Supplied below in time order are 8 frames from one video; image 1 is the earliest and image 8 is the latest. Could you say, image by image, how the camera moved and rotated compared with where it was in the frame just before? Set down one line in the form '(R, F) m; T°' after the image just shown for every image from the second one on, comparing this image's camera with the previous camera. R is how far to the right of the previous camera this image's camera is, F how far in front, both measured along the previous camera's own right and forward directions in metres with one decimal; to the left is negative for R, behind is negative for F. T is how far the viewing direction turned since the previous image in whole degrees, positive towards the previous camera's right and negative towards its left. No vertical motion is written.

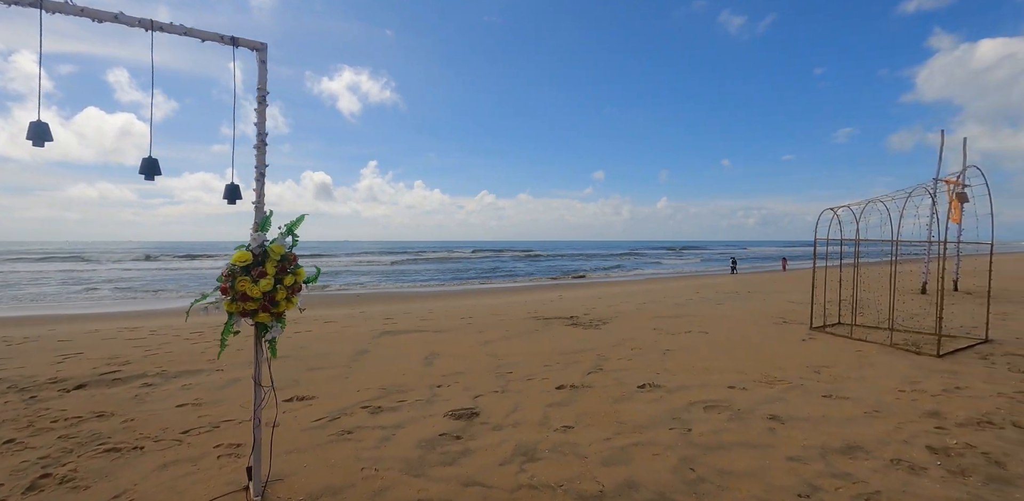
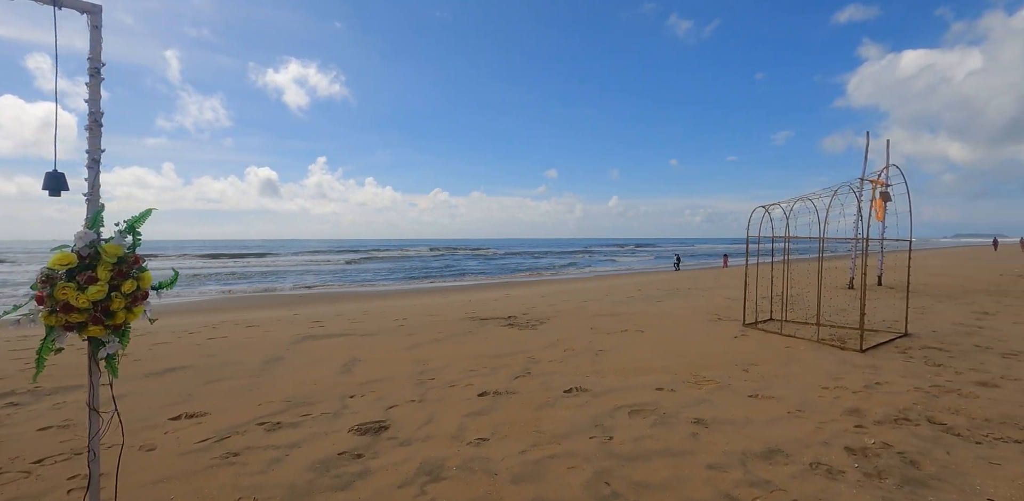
(+0.6, +0.5) m; +5°
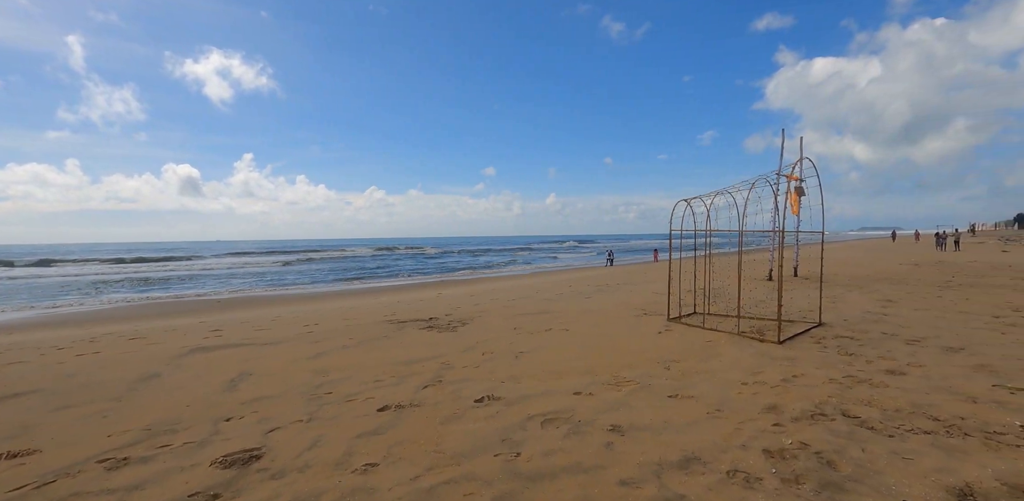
(+0.5, +0.6) m; +7°
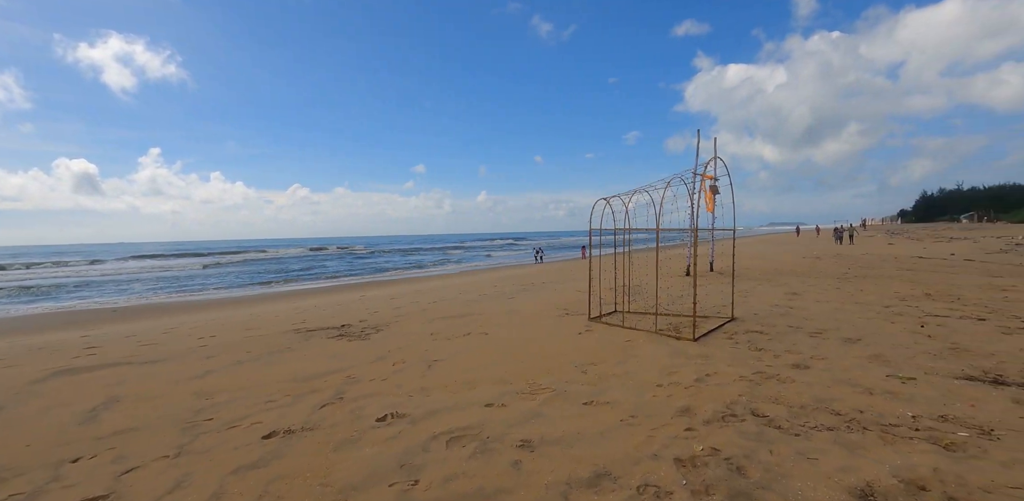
(+0.4, +0.4) m; +8°
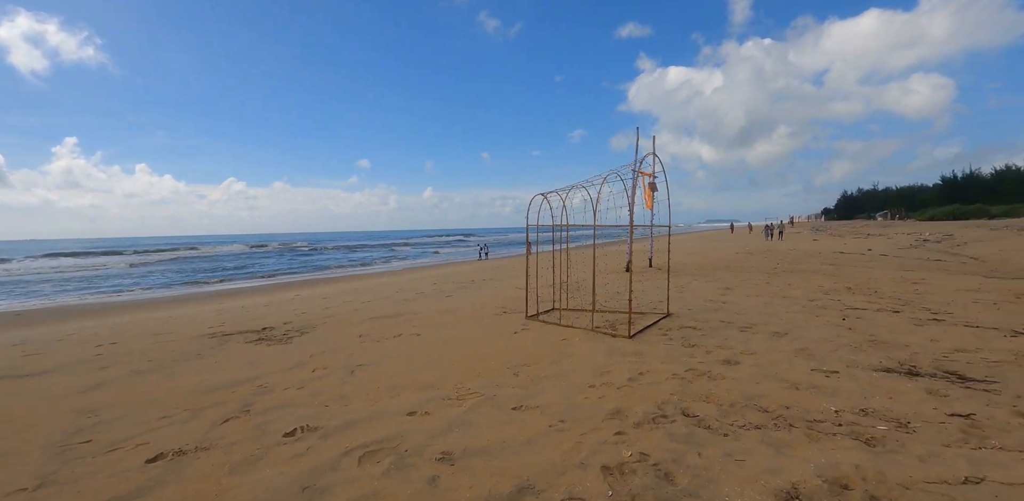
(+0.3, +0.3) m; +6°
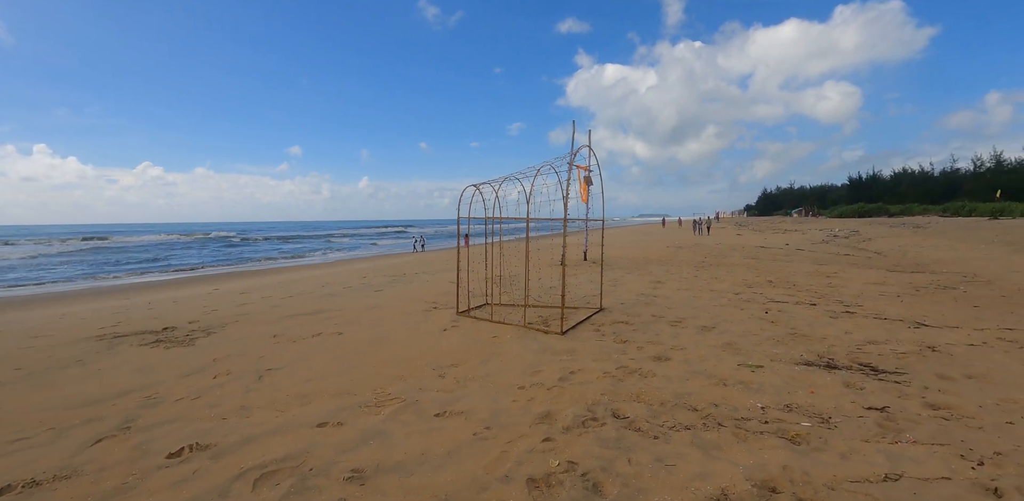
(+0.2, +0.3) m; +7°
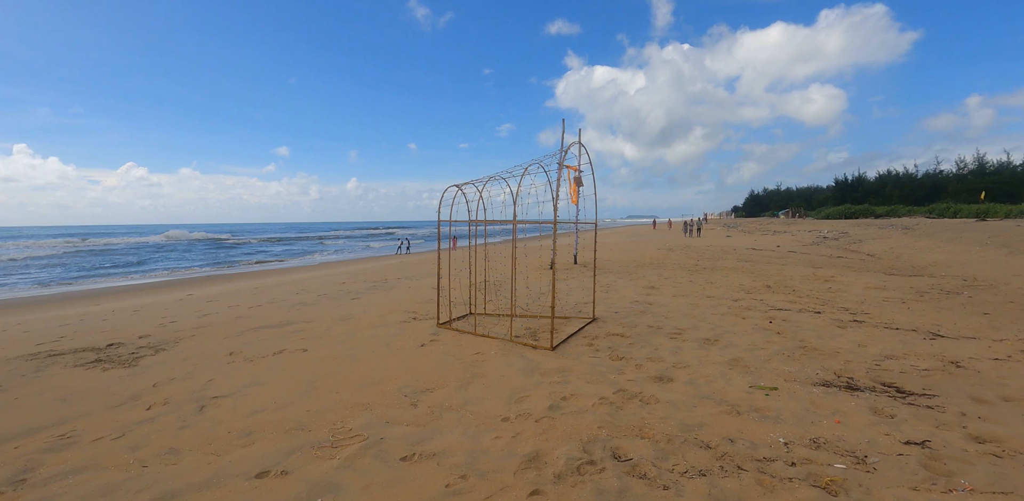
(+0.1, +0.4) m; +1°
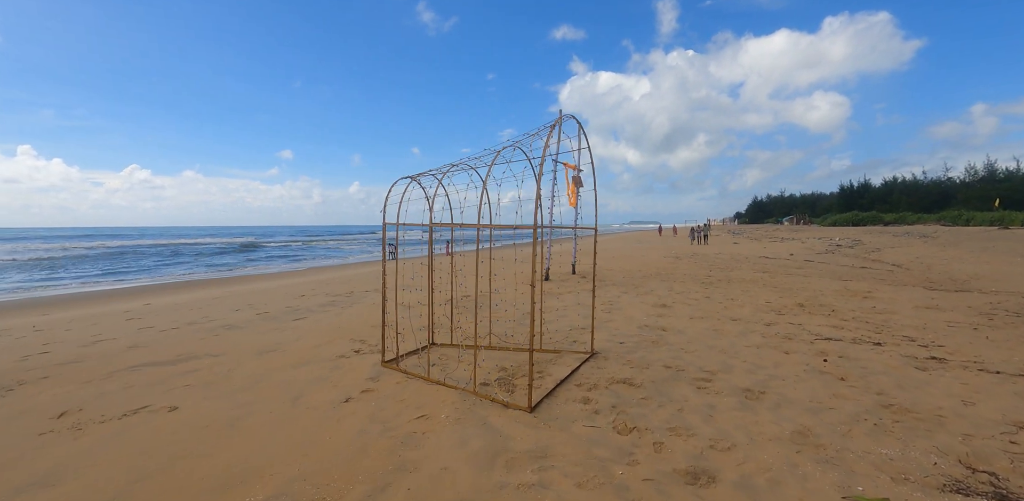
(+0.3, +1.3) m; 0°
